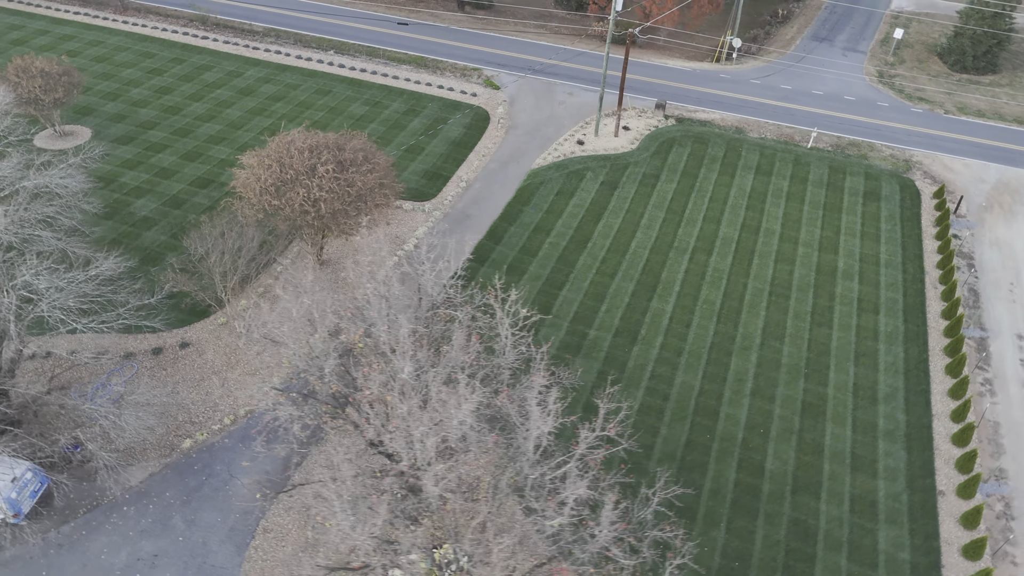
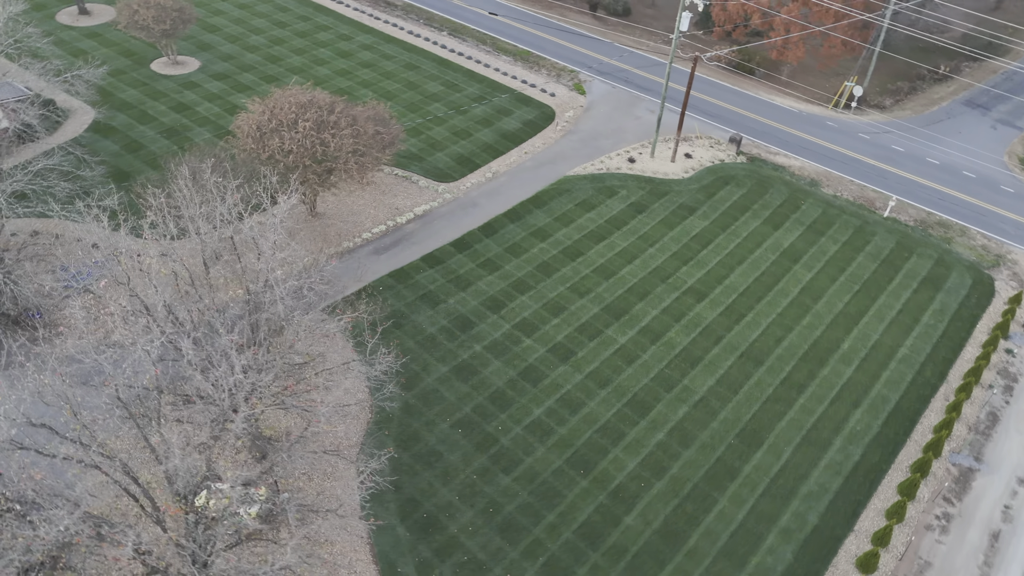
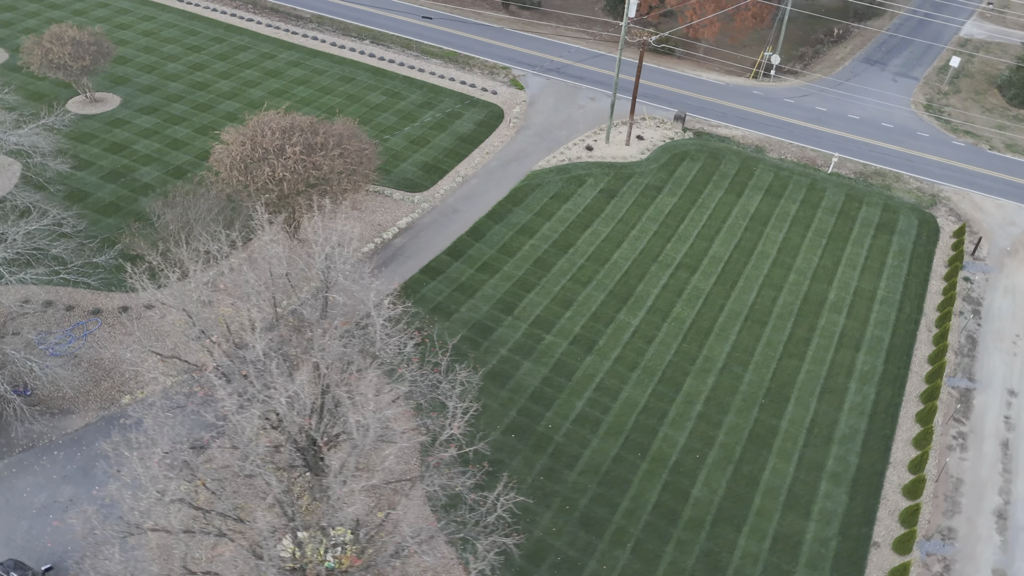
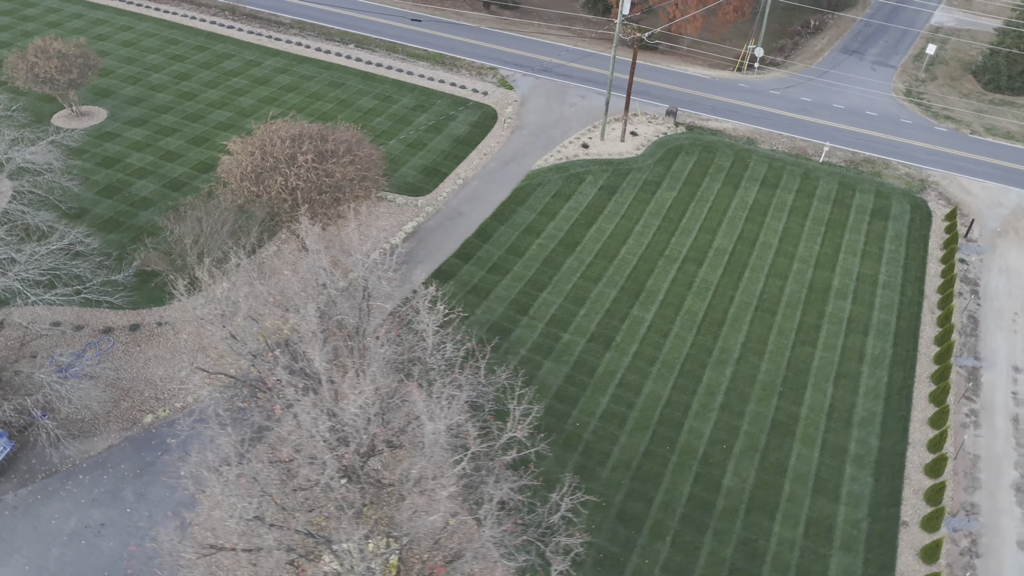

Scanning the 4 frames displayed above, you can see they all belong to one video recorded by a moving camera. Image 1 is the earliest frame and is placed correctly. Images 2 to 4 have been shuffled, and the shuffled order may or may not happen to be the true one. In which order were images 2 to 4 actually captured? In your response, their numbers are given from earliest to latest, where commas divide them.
4, 3, 2
